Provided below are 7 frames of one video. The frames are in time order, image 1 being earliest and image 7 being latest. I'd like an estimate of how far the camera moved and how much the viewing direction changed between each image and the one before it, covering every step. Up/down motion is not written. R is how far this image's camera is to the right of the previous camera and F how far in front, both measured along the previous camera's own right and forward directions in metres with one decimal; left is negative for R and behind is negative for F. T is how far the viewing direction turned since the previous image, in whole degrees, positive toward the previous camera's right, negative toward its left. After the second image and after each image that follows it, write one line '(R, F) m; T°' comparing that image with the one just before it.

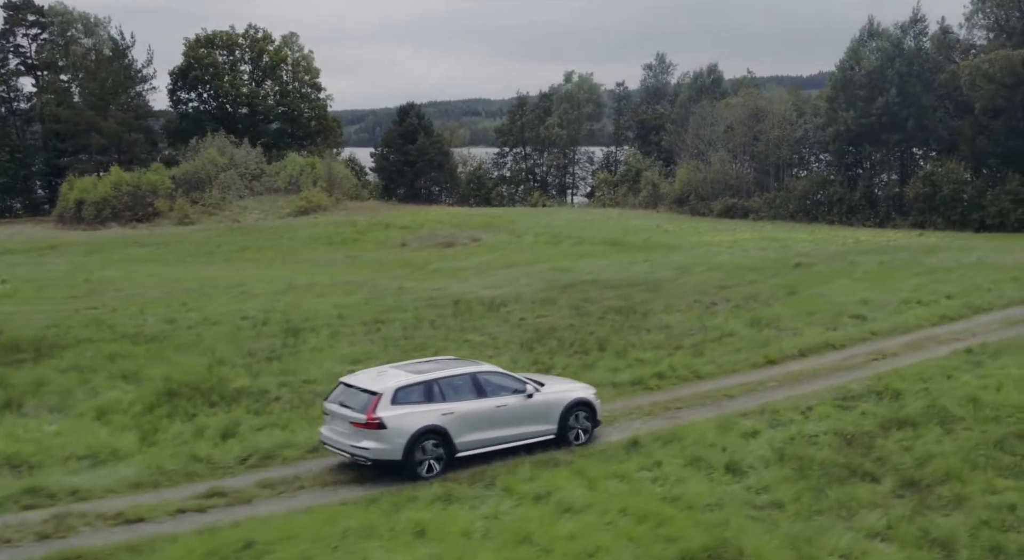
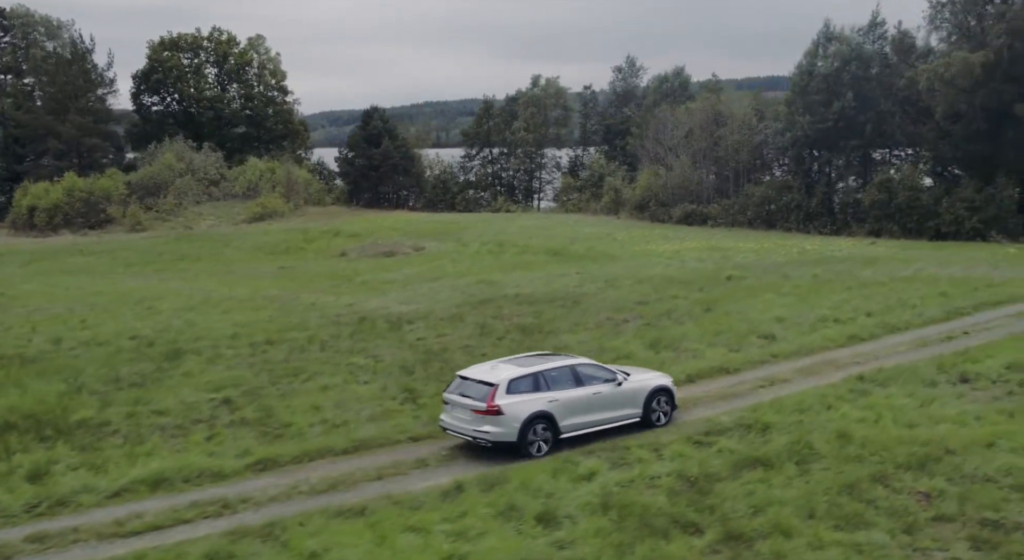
(+3.1, +0.9) m; -1°
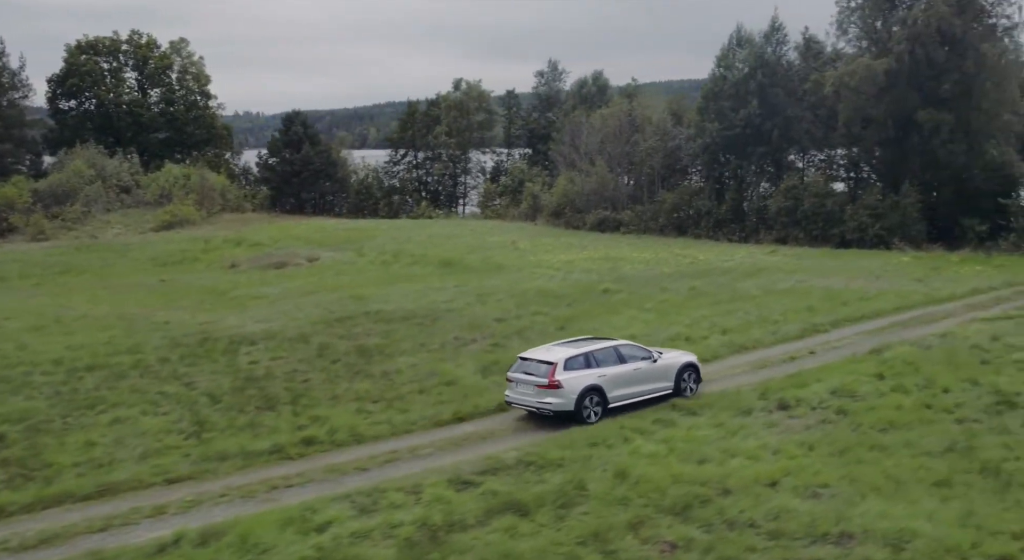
(+3.8, +0.9) m; +1°
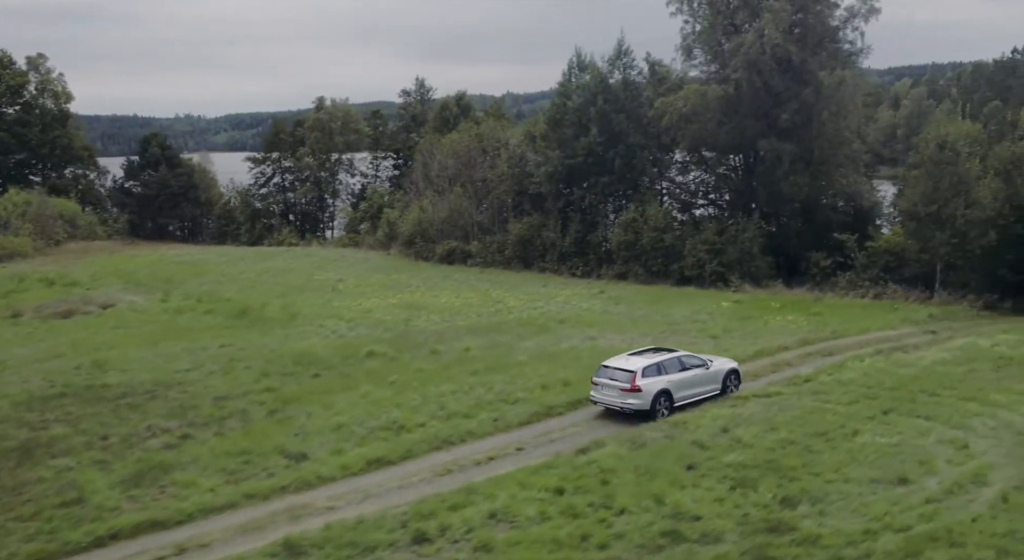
(+6.9, +2.6) m; +2°
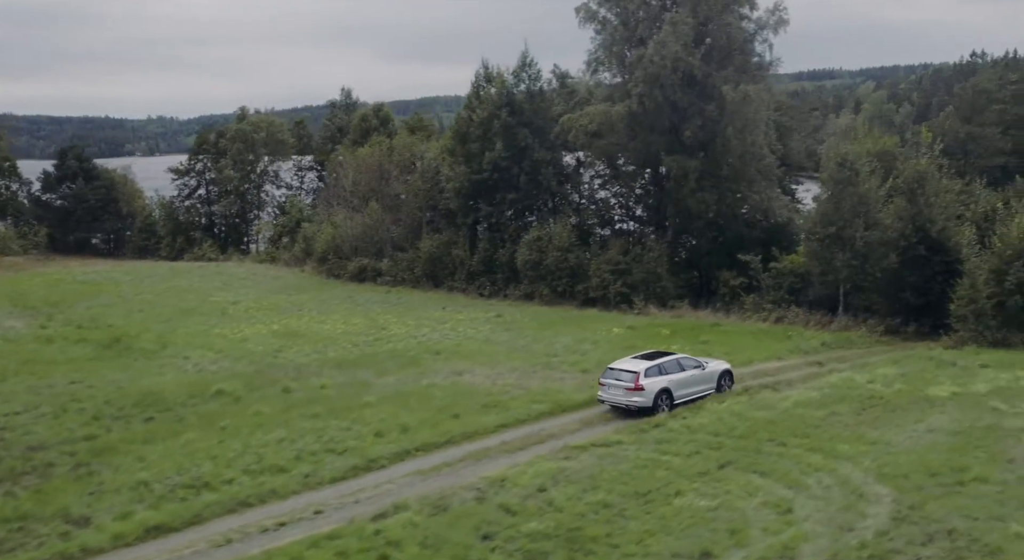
(+3.9, +1.4) m; +1°
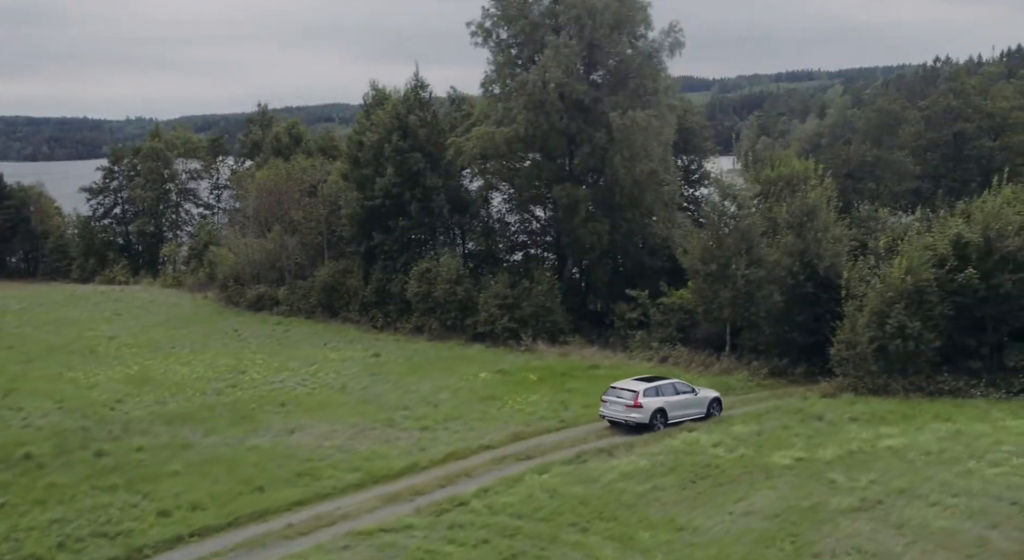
(+4.6, +1.6) m; 0°
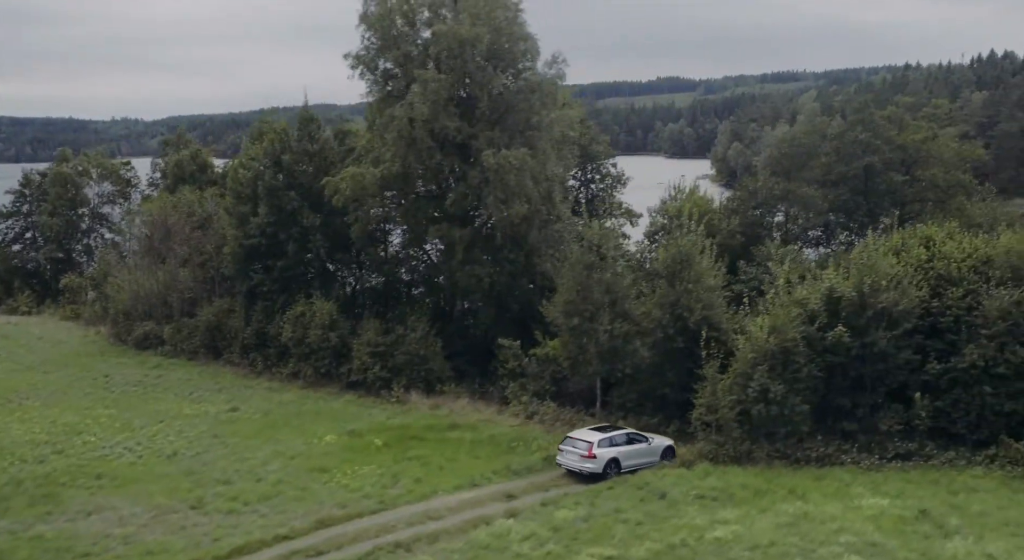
(+5.0, +1.8) m; 0°
